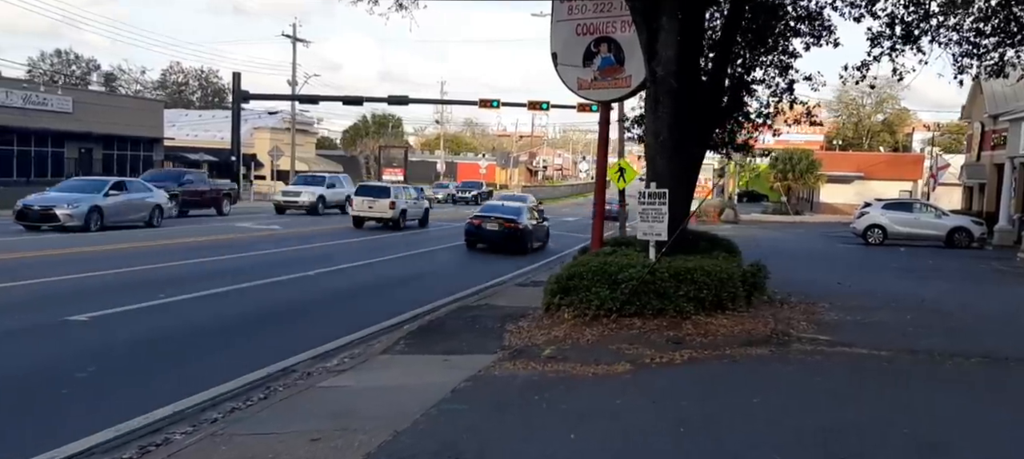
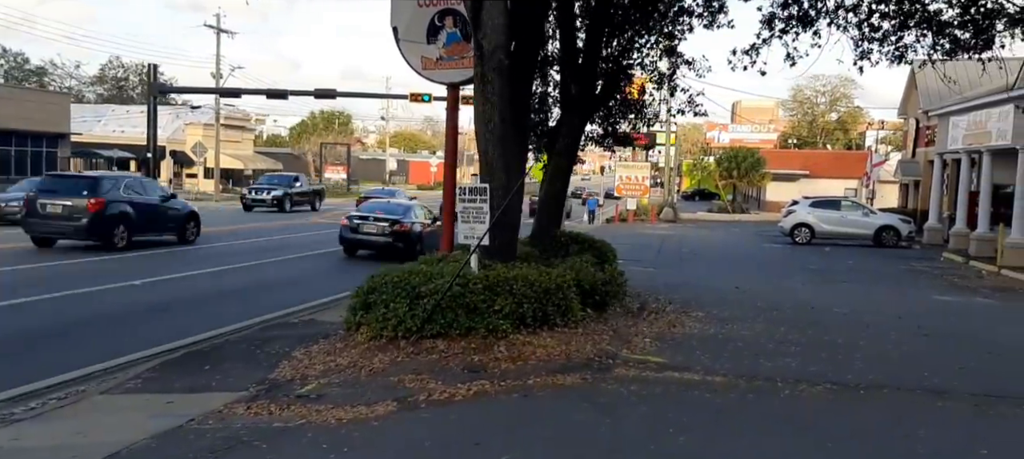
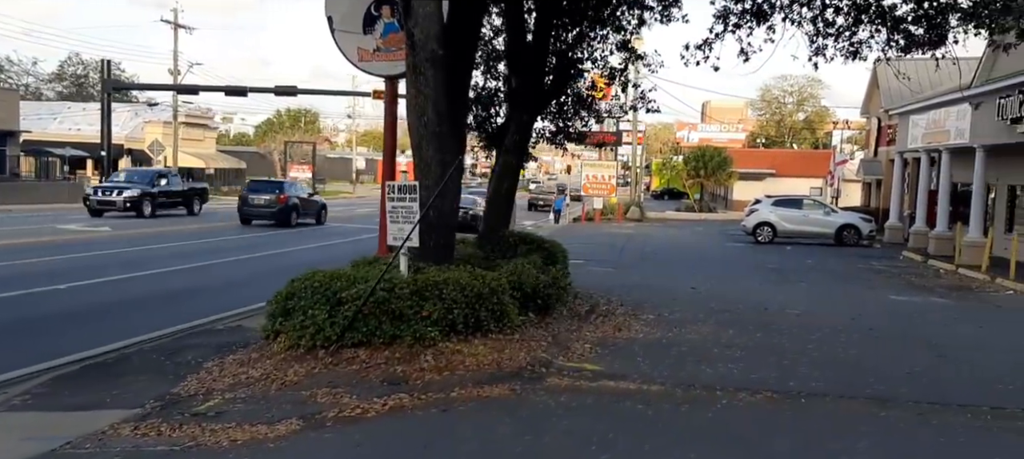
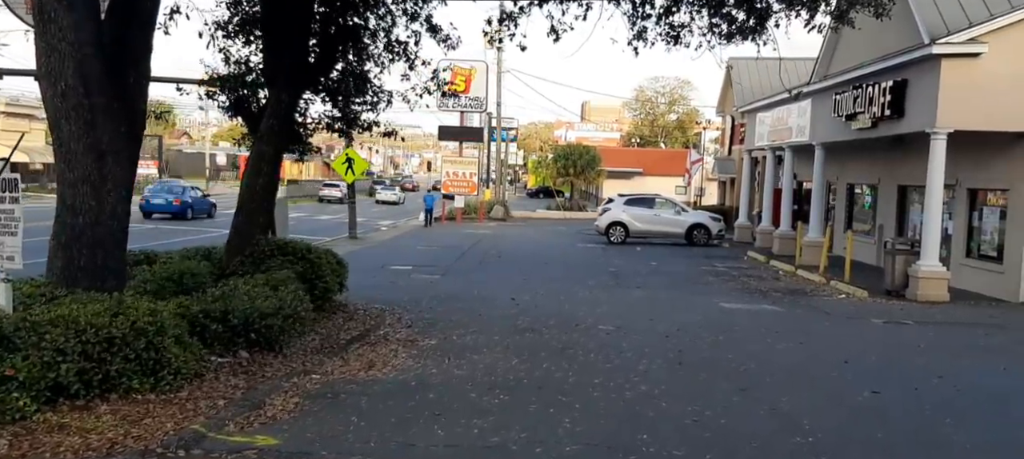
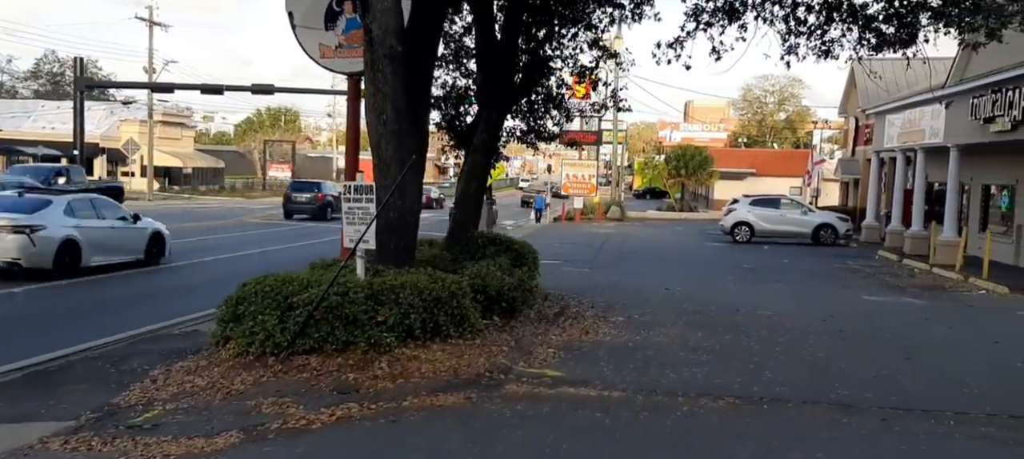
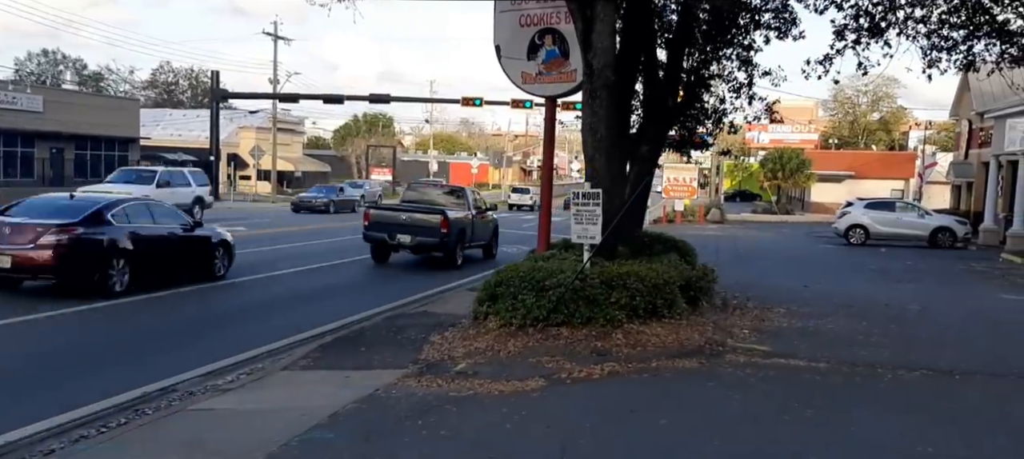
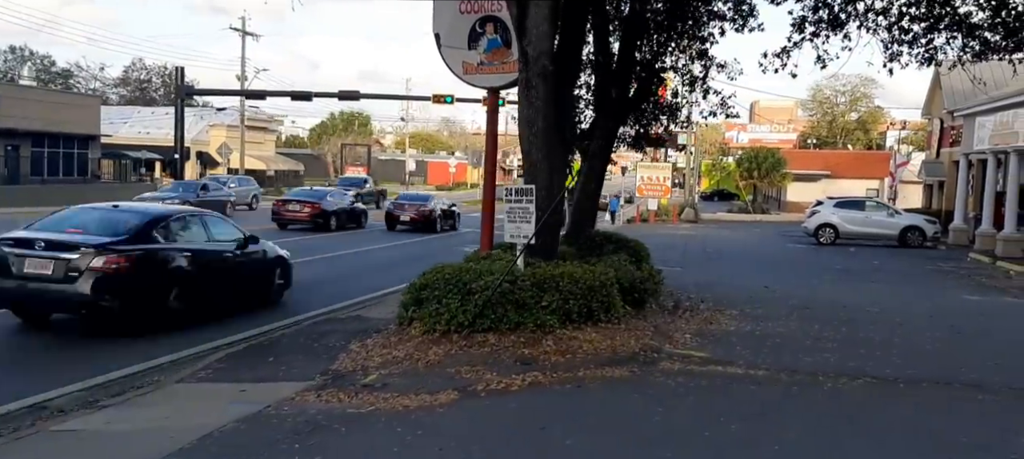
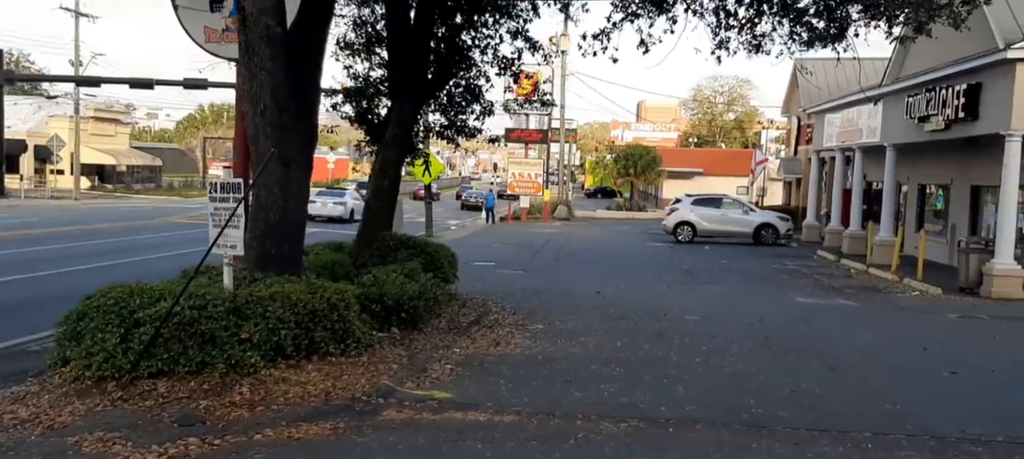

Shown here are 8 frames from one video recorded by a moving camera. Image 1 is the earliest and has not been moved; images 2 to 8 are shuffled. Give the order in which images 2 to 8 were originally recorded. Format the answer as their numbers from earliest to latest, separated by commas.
6, 7, 2, 3, 5, 8, 4
